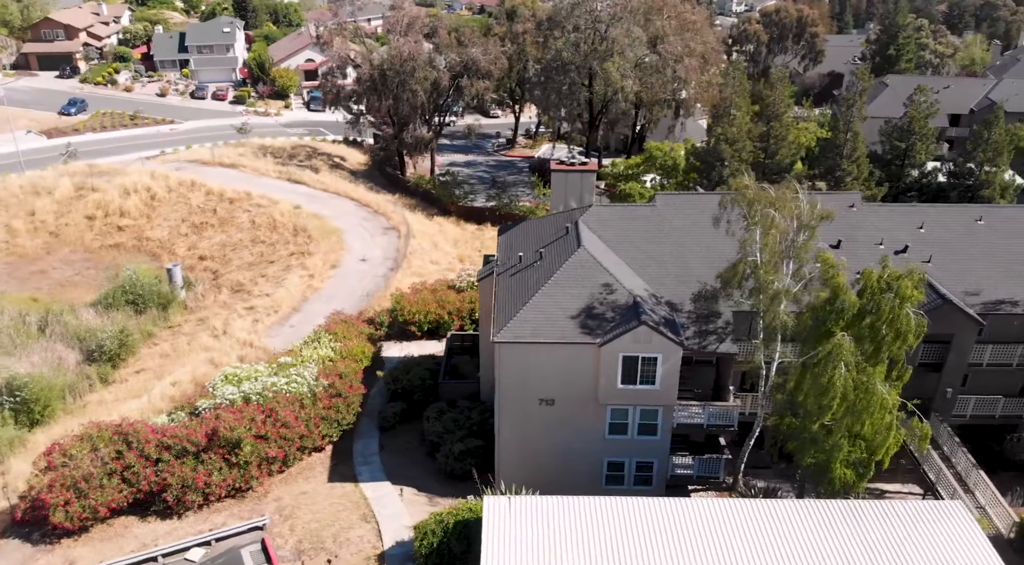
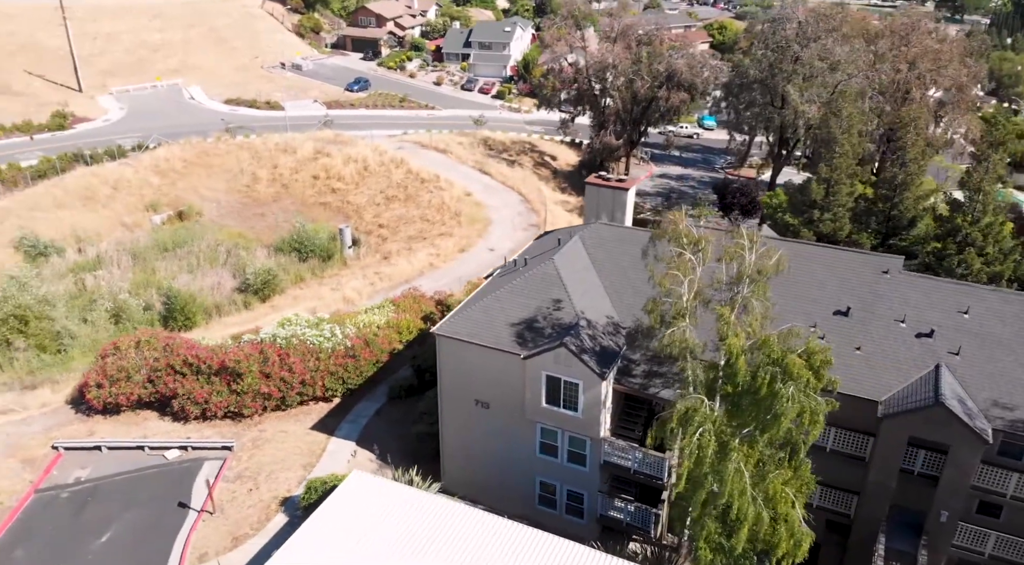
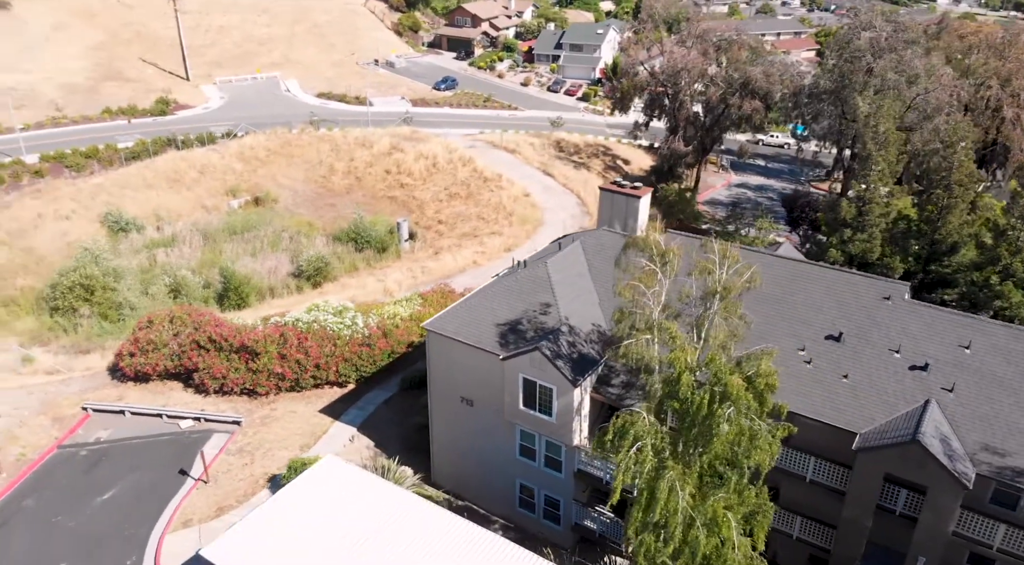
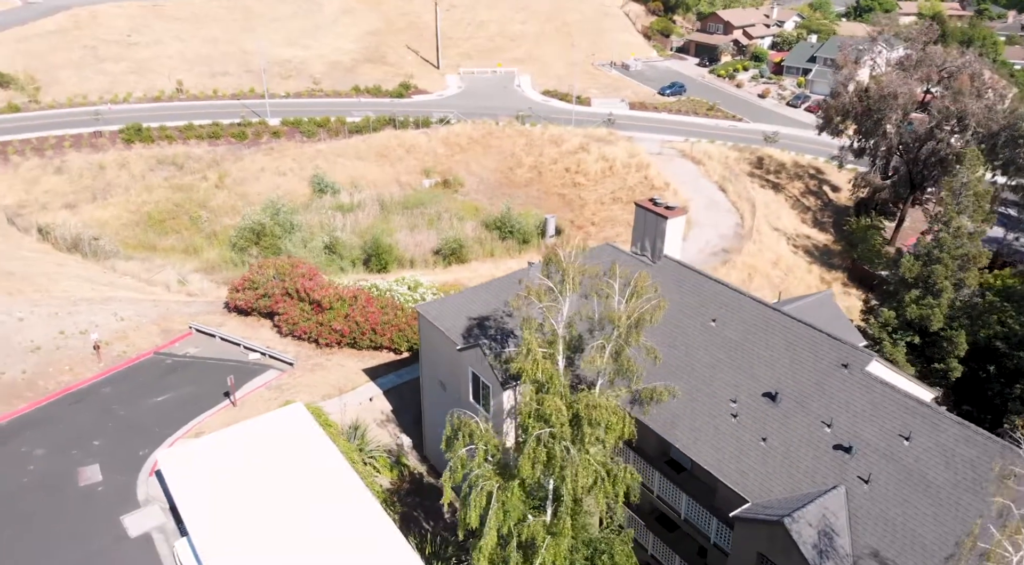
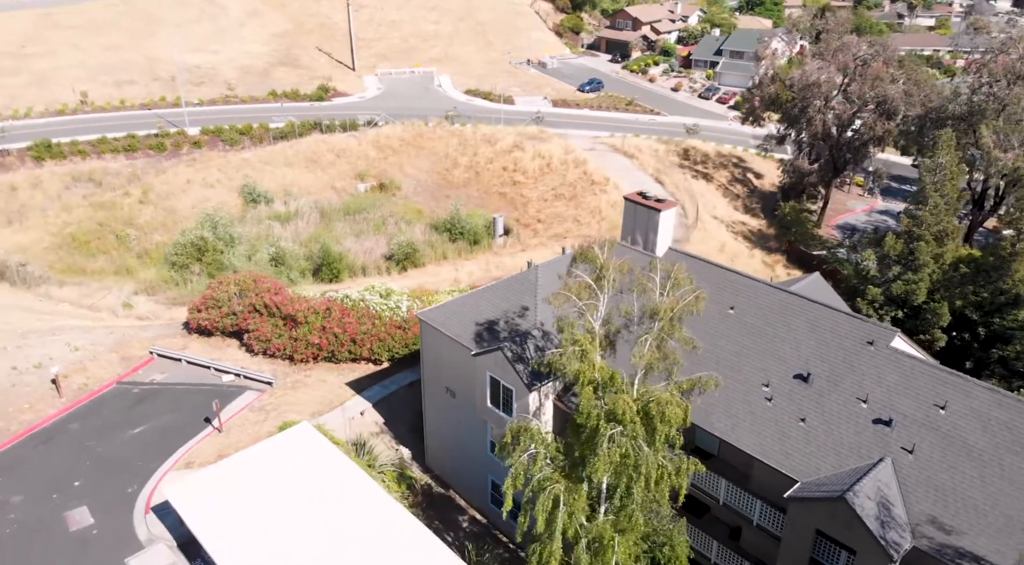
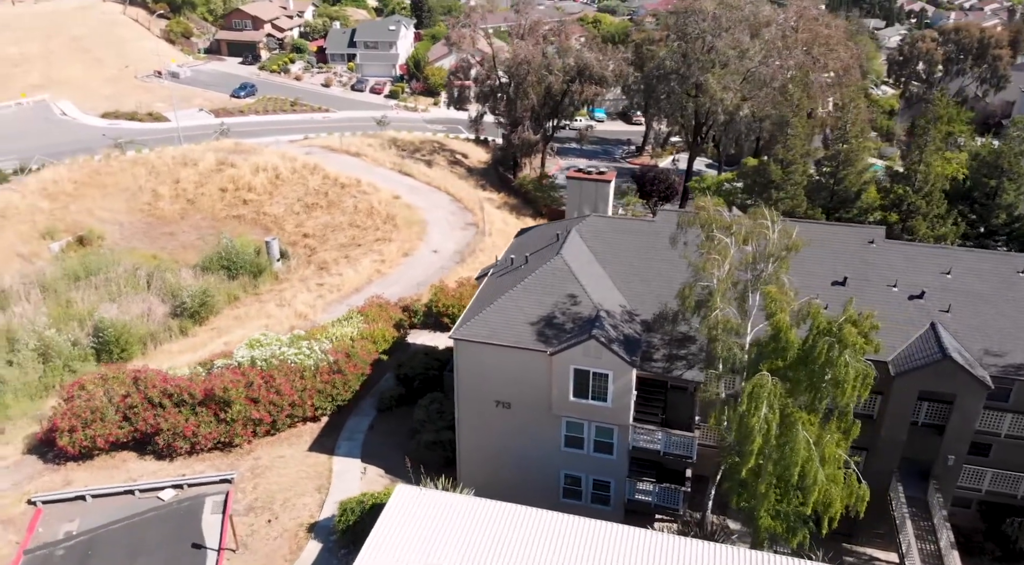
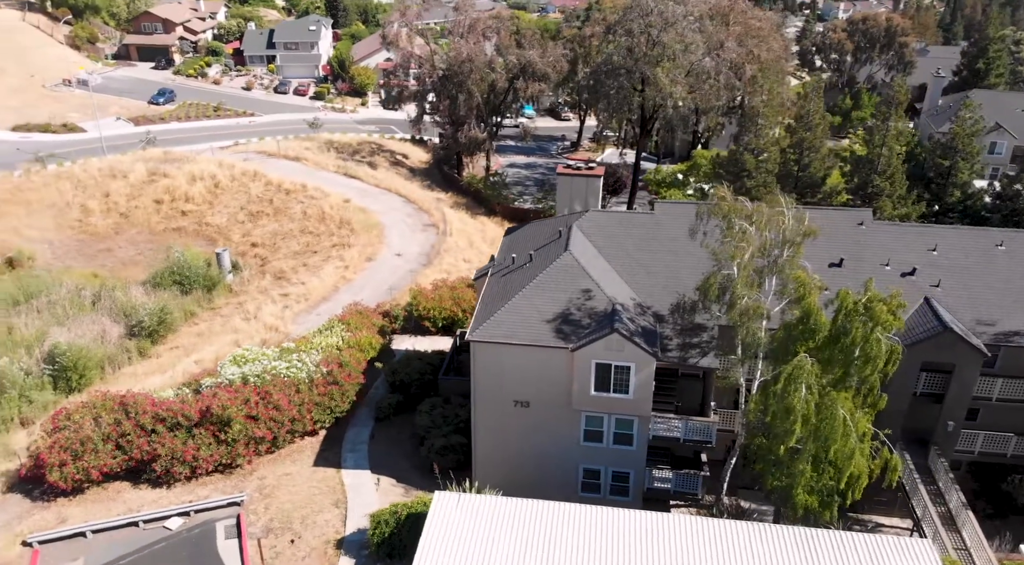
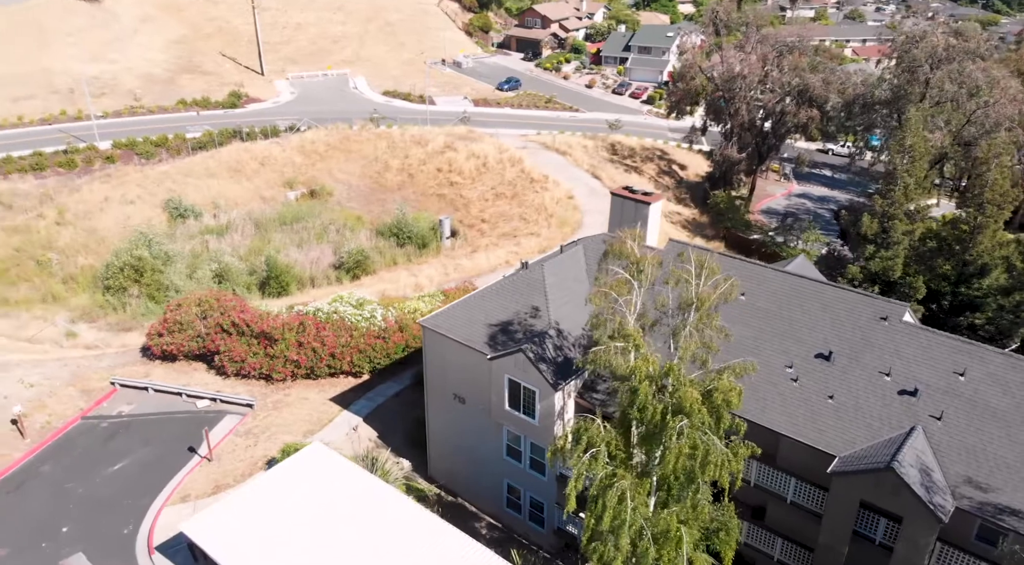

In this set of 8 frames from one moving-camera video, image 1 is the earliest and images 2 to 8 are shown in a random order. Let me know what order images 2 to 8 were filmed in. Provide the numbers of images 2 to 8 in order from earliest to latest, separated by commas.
7, 6, 2, 3, 8, 5, 4
